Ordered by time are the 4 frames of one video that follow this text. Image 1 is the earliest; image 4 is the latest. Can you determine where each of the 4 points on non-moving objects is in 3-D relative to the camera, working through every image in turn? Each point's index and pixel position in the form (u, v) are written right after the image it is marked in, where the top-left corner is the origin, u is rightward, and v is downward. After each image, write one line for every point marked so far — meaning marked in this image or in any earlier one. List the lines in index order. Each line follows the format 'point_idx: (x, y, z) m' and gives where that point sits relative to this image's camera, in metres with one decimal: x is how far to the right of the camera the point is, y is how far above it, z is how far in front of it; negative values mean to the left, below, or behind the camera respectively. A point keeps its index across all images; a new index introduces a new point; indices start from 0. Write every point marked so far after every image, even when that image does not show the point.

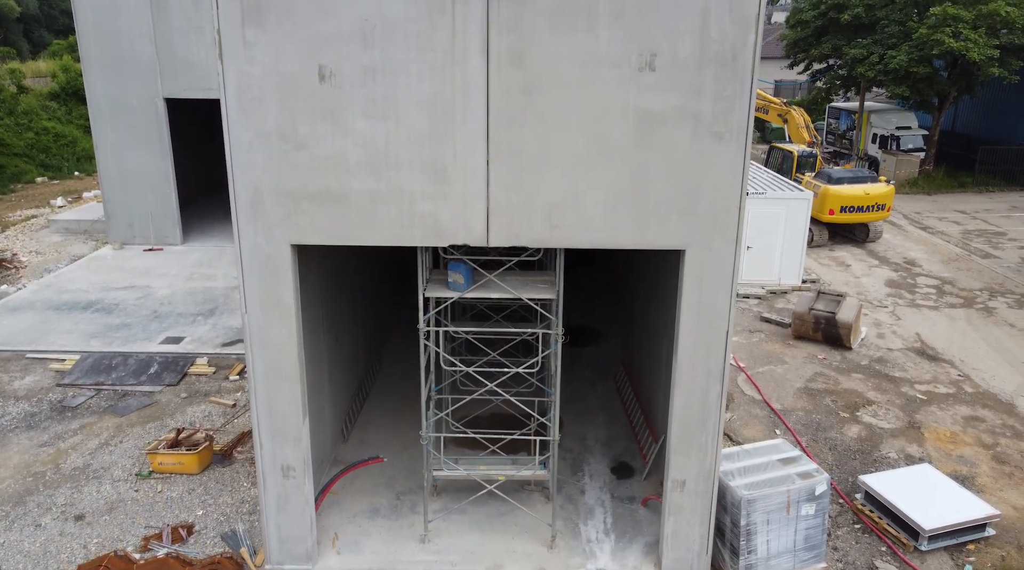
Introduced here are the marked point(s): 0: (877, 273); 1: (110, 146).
0: (+7.9, +0.2, +16.5) m
1: (-9.0, +3.1, +17.2) m
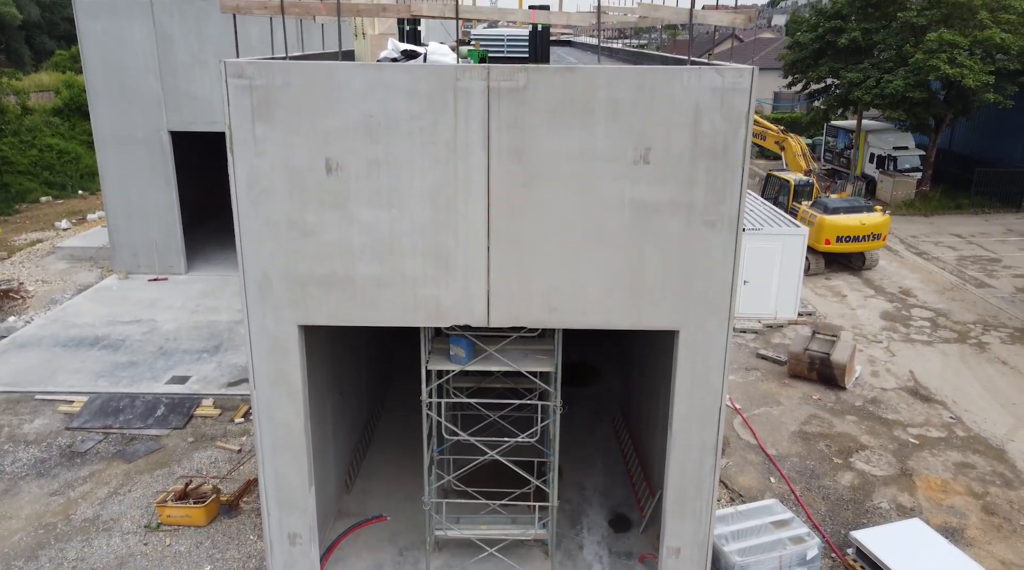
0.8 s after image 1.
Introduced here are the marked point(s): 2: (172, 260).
0: (+7.9, -0.4, +16.7) m
1: (-9.0, +2.4, +17.4) m
2: (-8.0, +0.6, +18.0) m
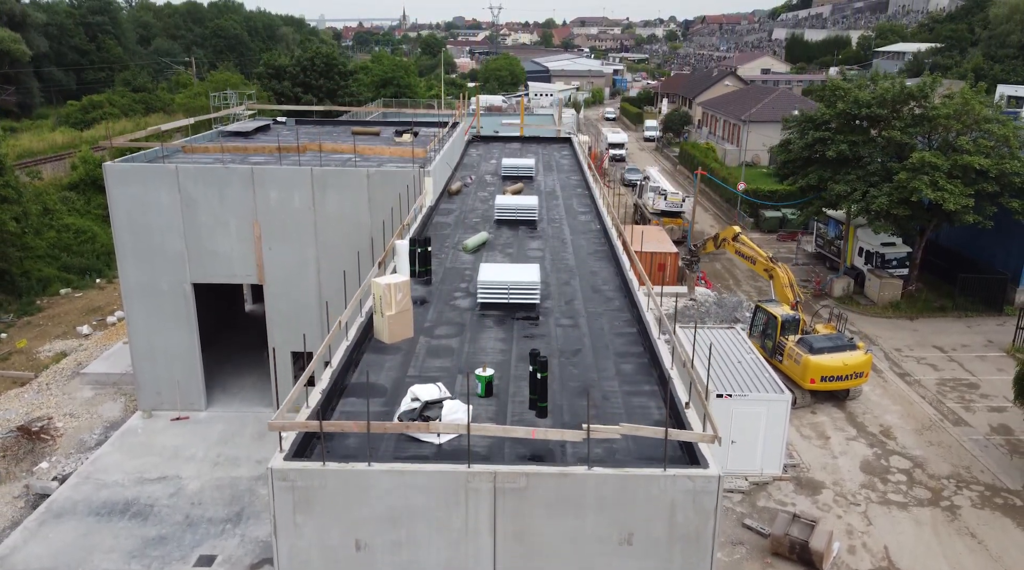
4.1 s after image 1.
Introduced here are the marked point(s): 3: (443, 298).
0: (+7.9, -3.8, +17.7) m
1: (-9.0, -1.0, +18.5) m
2: (-7.9, -2.8, +19.0) m
3: (-1.1, -0.2, +12.1) m
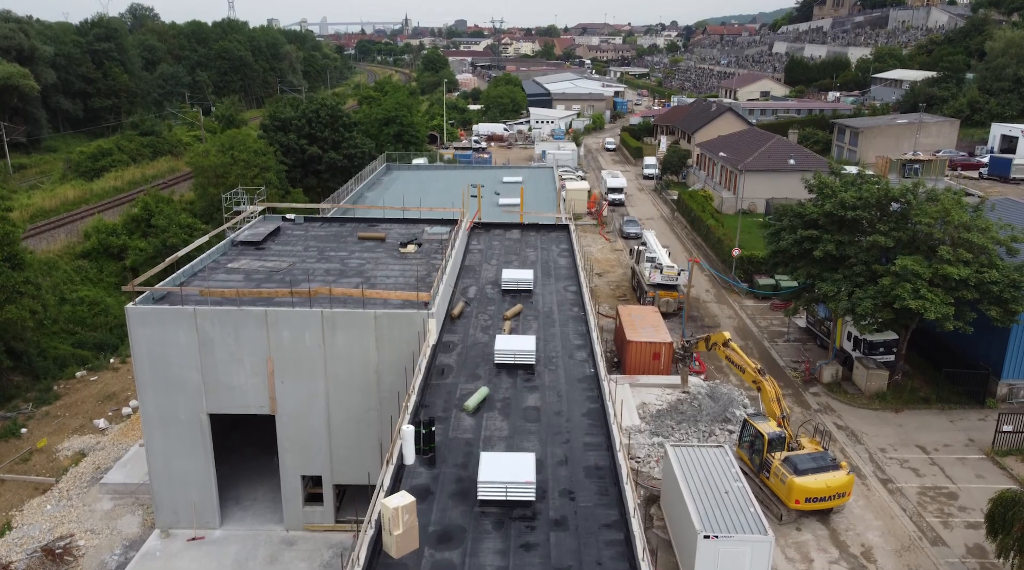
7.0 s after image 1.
0: (+7.9, -7.1, +18.7) m
1: (-9.0, -4.3, +19.5) m
2: (-7.9, -6.1, +20.0) m
3: (-1.1, -3.4, +13.1) m
